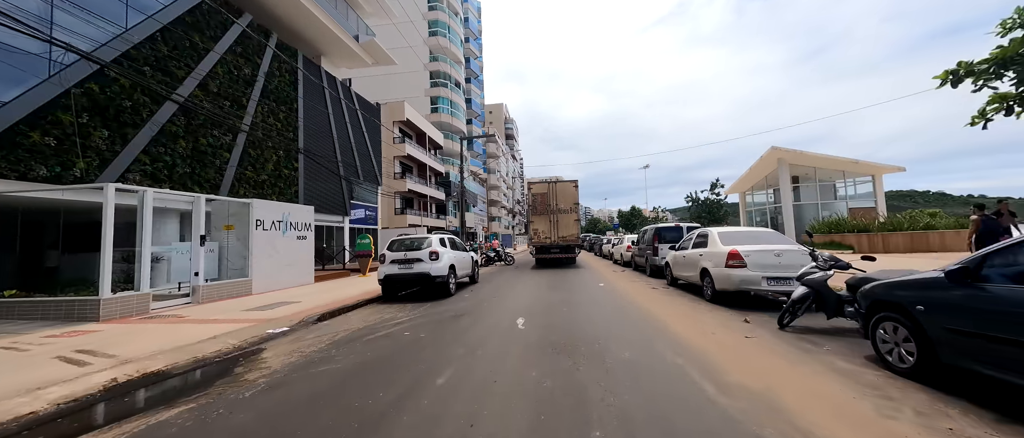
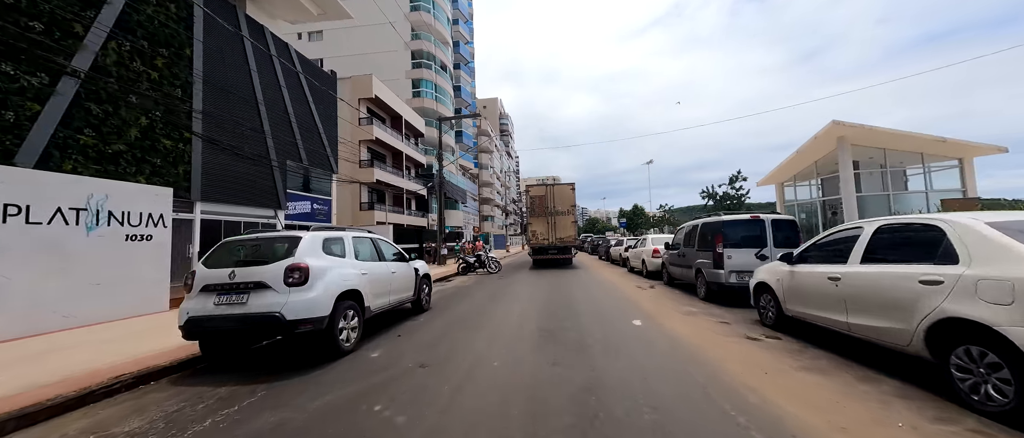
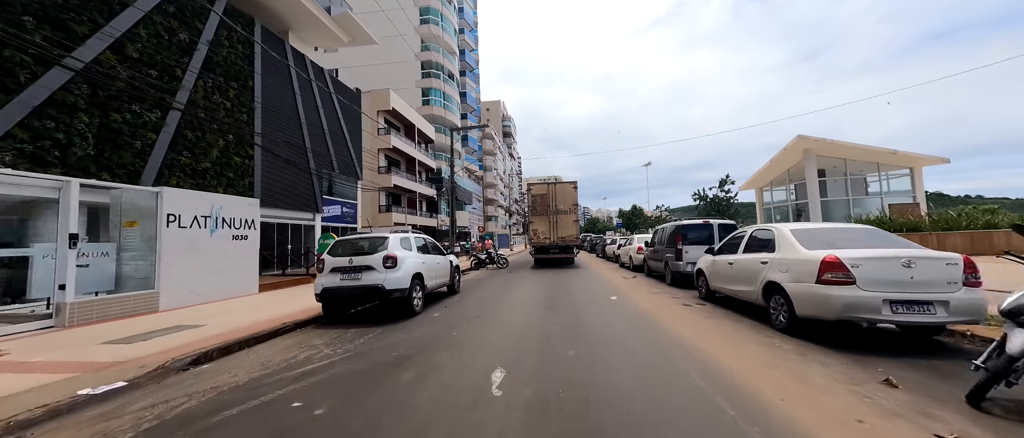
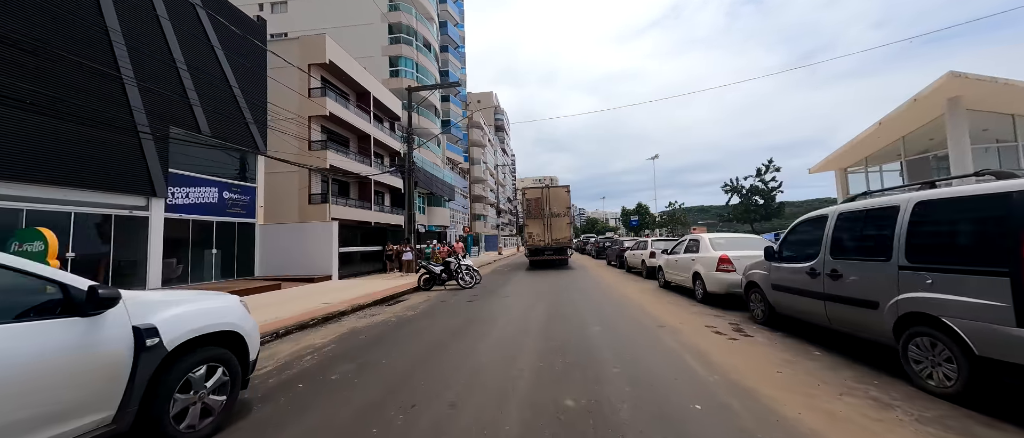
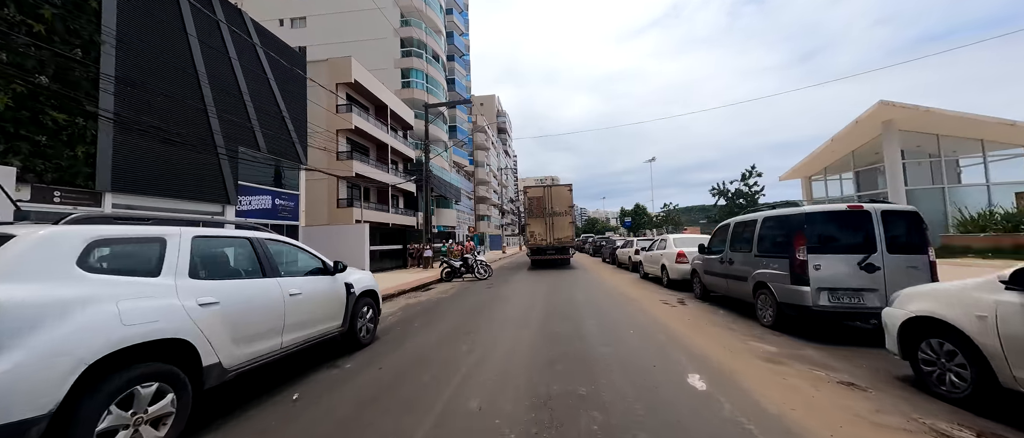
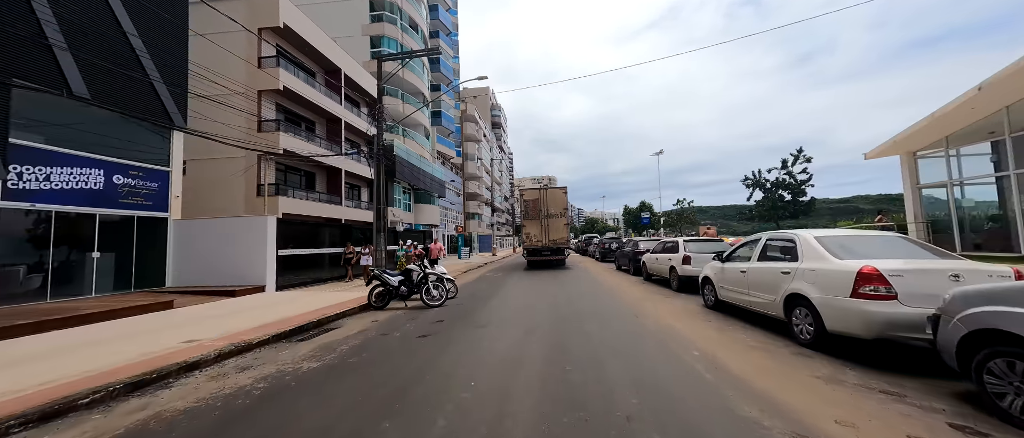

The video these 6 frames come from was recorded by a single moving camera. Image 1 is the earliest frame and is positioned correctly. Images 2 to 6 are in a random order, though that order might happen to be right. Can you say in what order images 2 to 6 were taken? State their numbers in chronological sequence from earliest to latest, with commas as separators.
3, 2, 5, 4, 6
